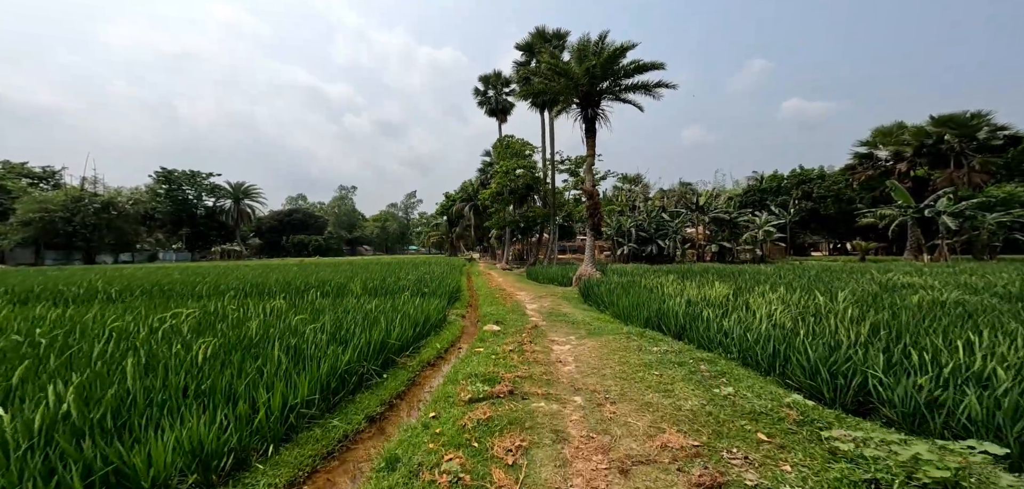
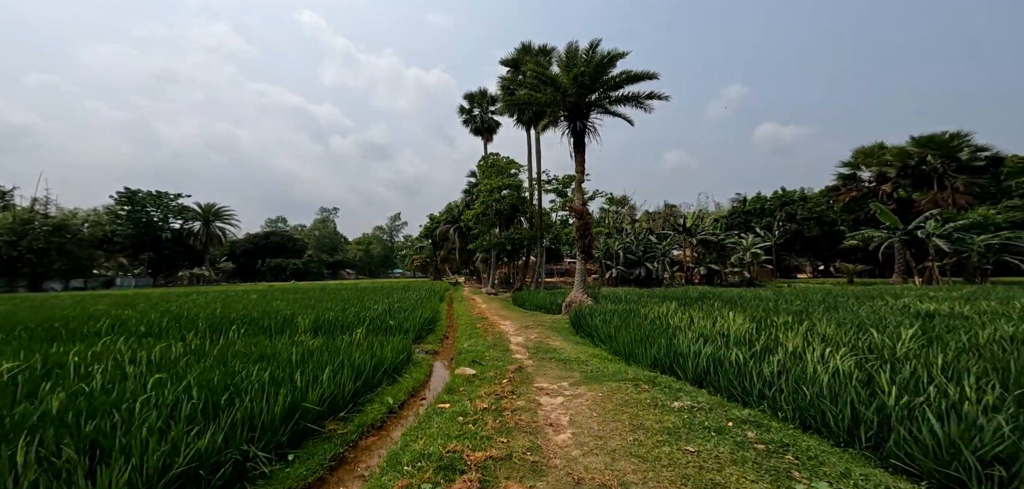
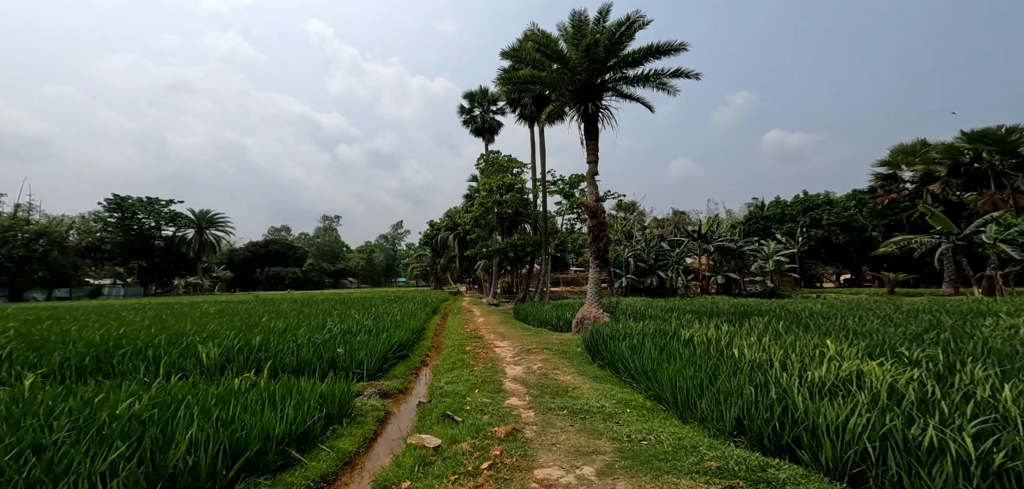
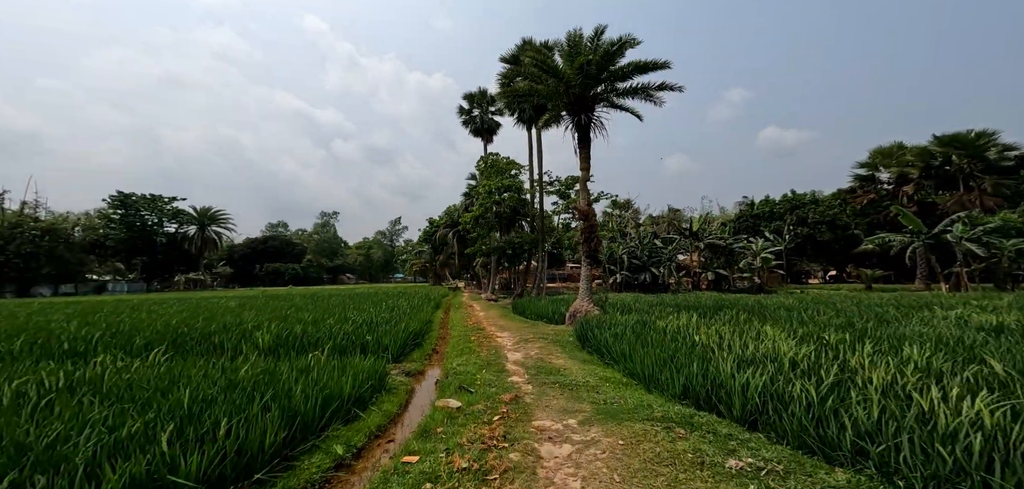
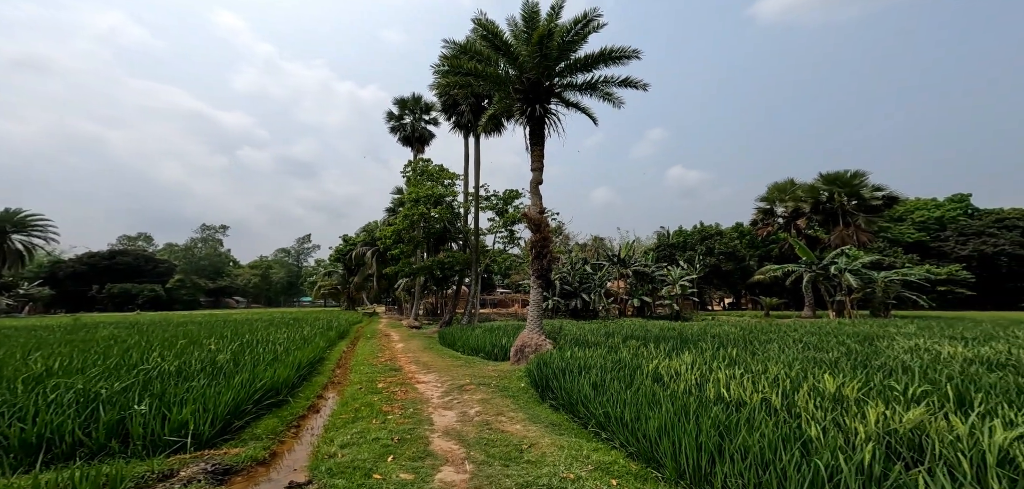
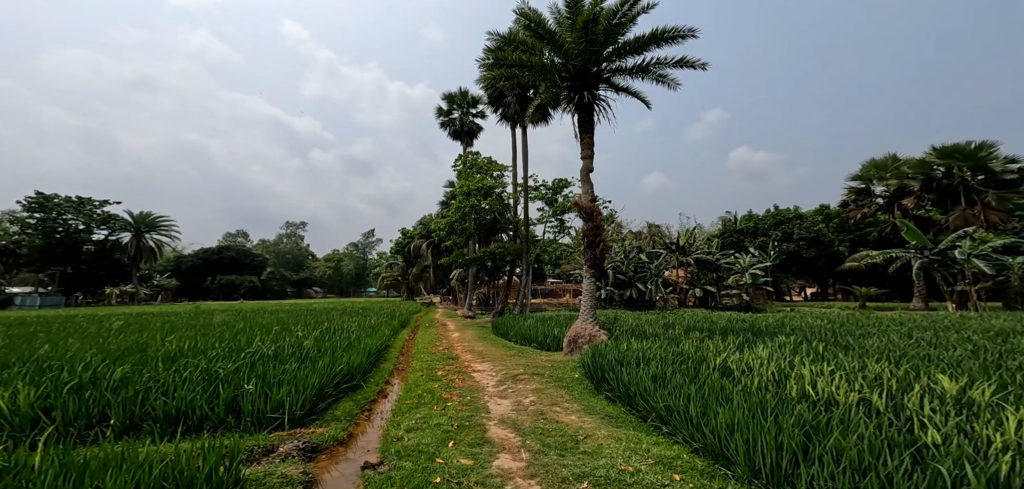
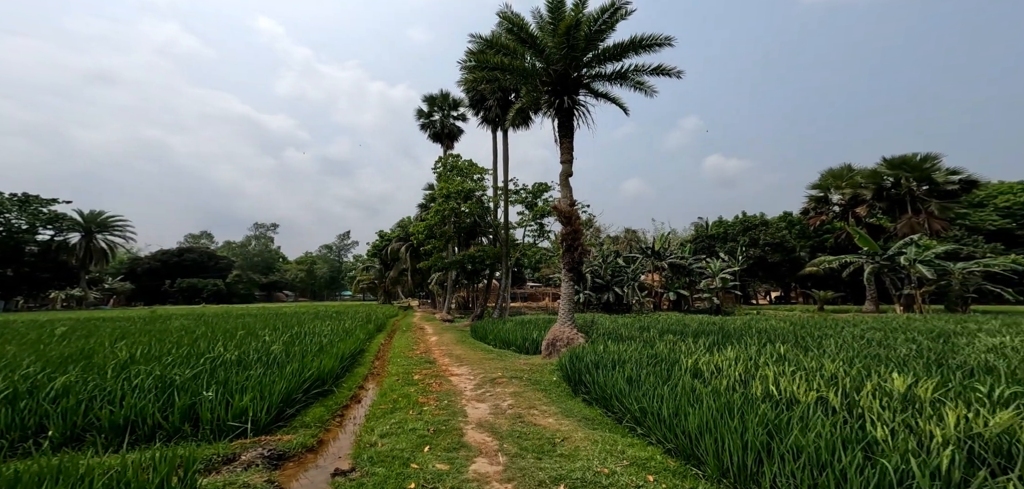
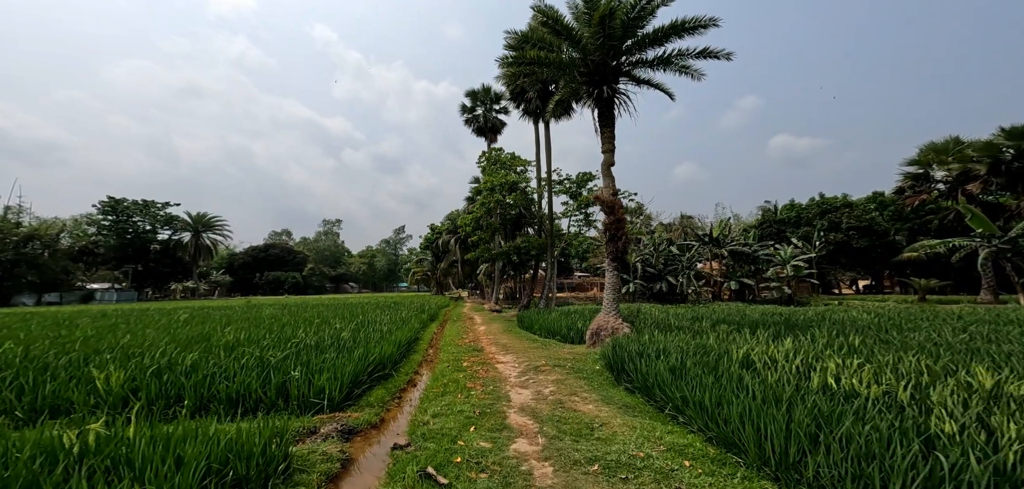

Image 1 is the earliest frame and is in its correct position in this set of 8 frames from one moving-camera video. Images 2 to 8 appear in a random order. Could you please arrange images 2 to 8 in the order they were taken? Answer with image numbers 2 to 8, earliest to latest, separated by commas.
2, 4, 3, 8, 6, 7, 5
